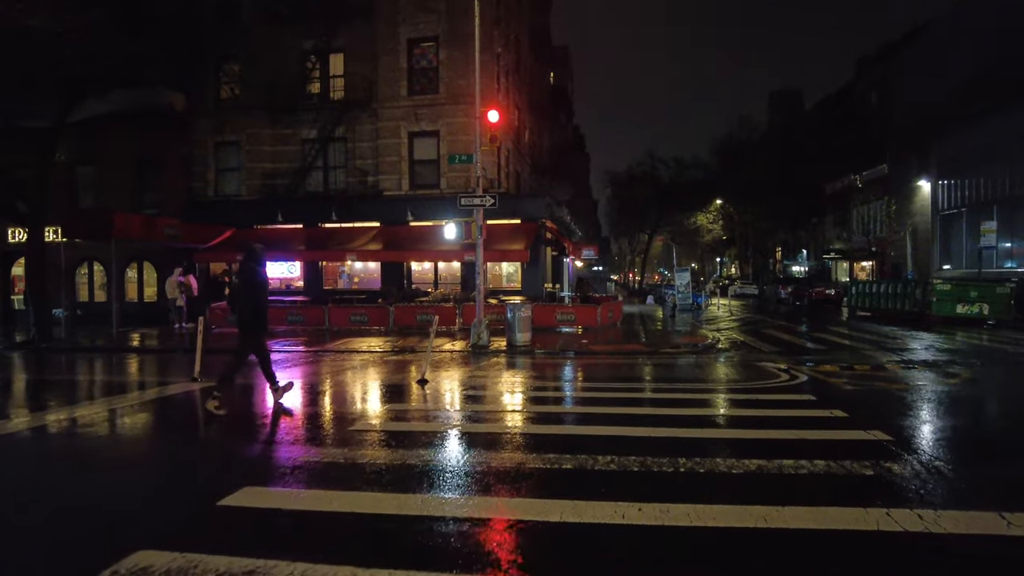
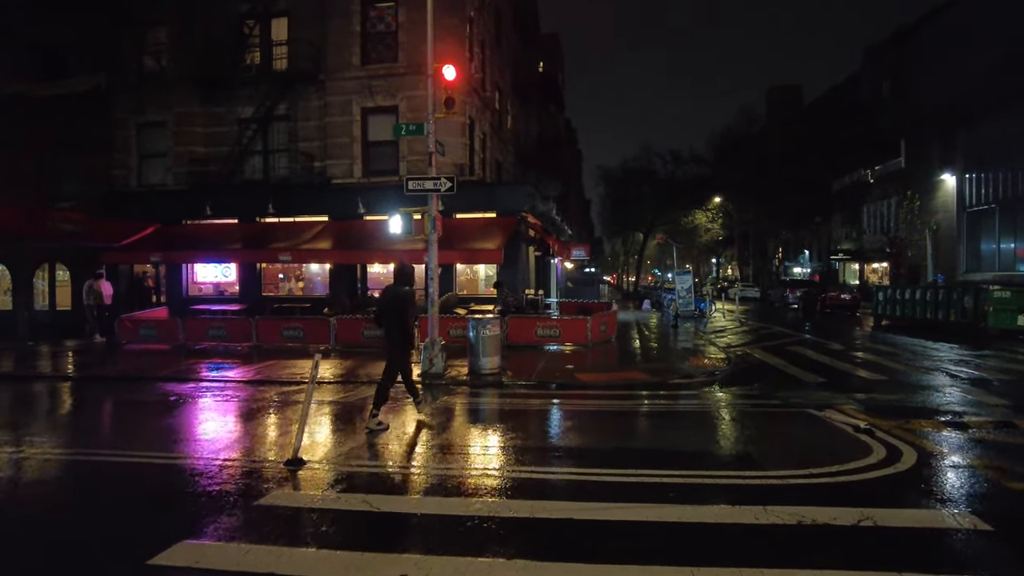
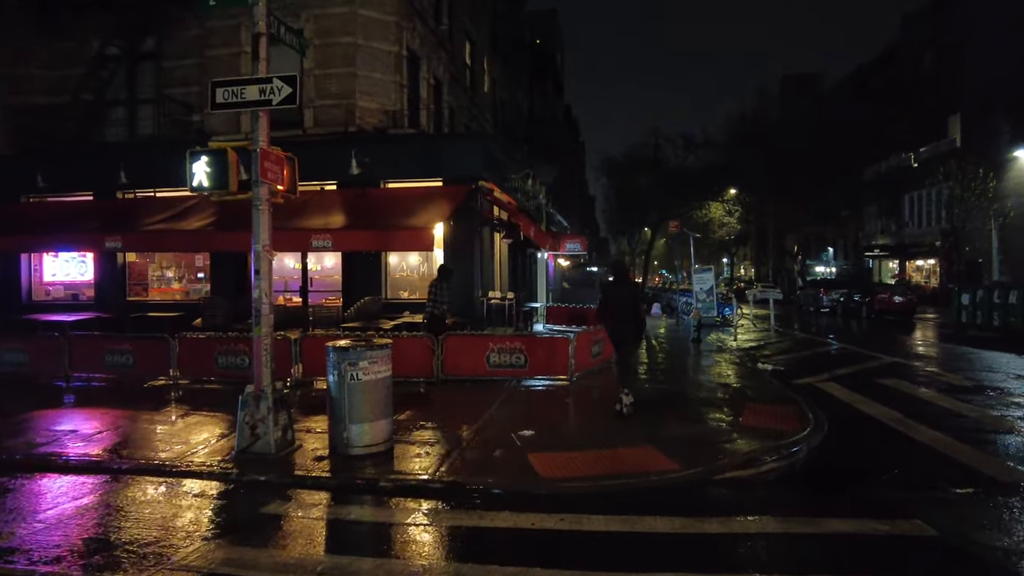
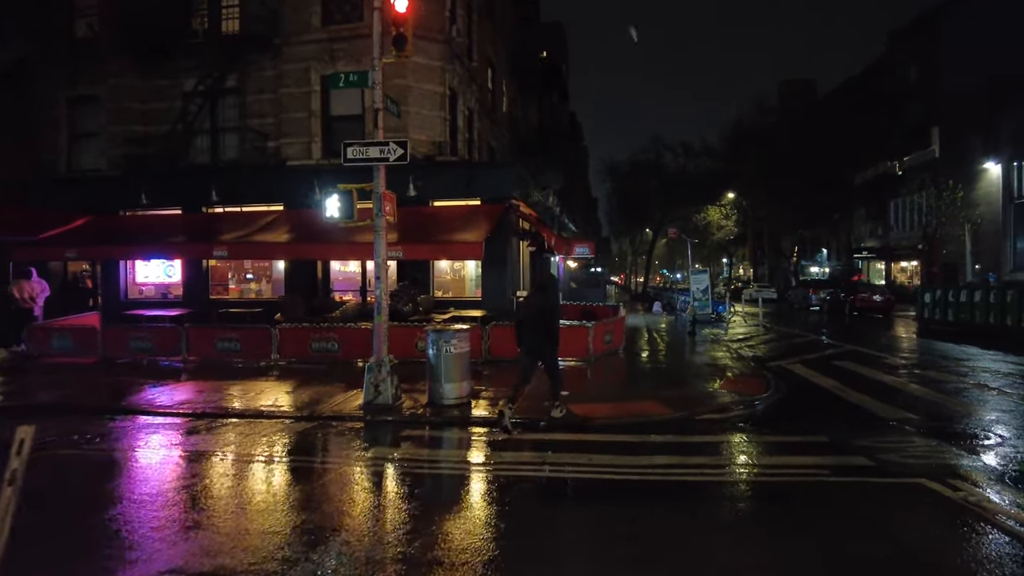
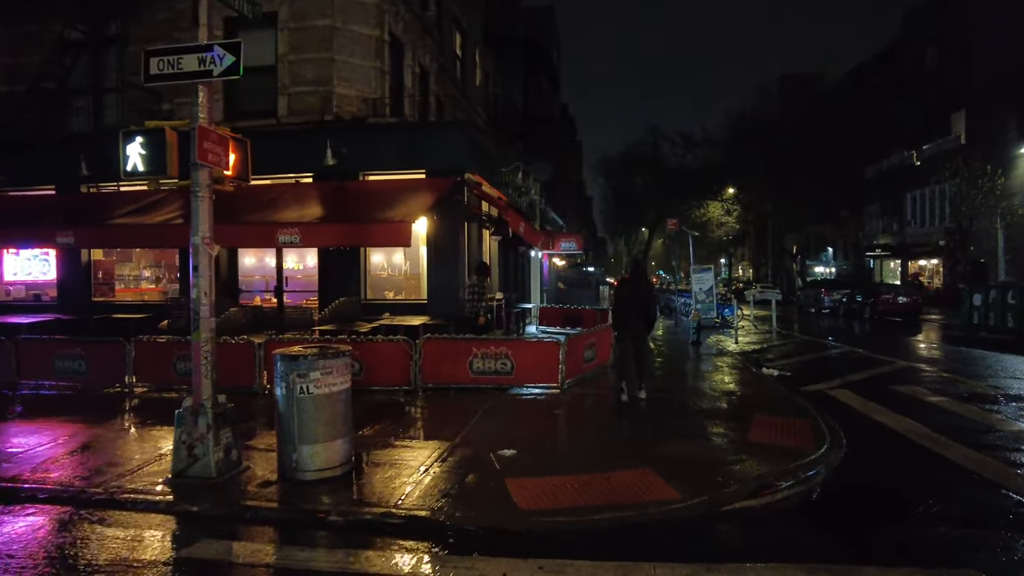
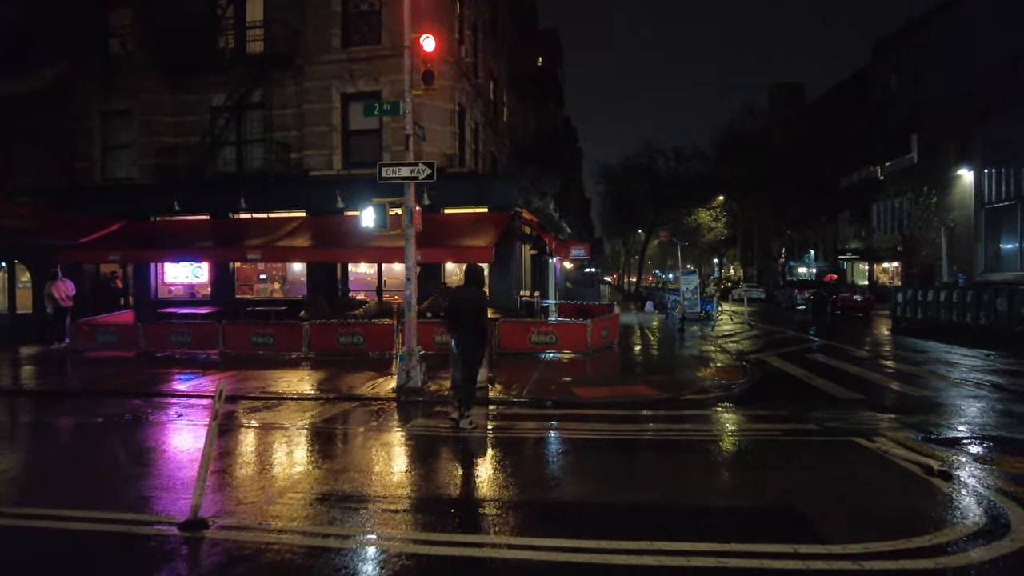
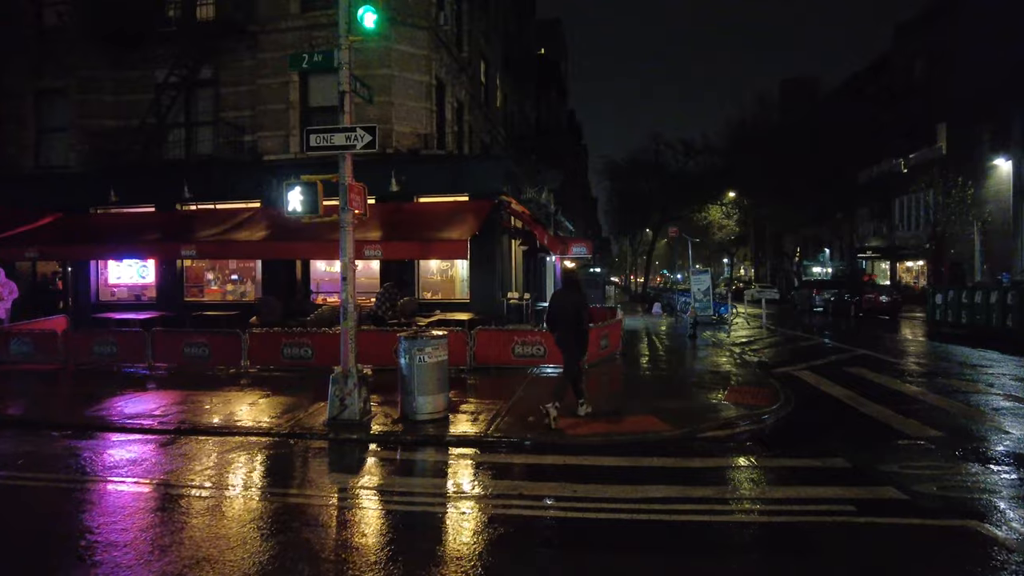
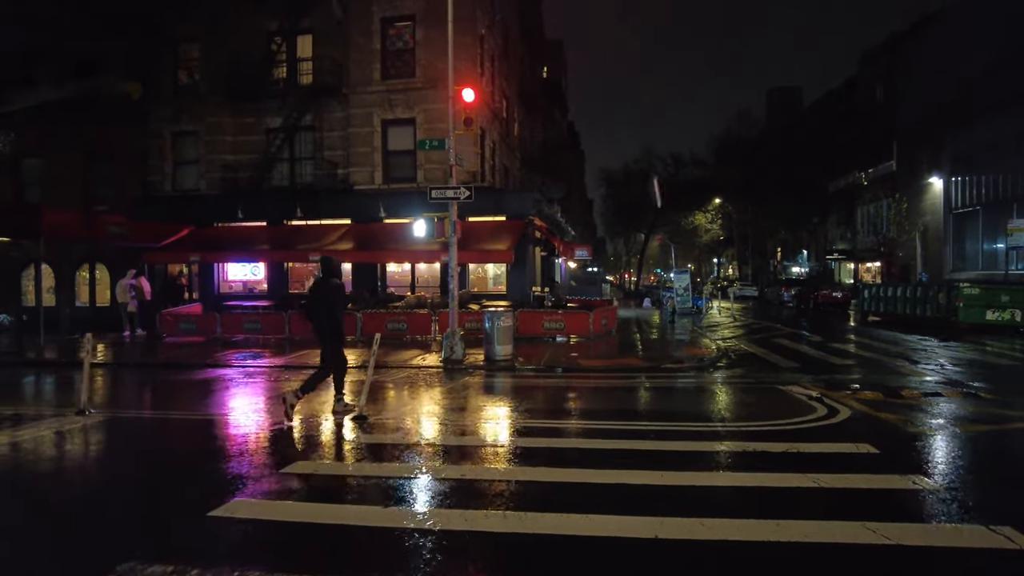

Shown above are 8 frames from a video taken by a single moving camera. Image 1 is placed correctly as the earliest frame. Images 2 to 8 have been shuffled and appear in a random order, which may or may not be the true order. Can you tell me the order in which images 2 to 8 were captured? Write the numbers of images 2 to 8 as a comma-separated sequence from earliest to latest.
8, 2, 6, 4, 7, 3, 5
